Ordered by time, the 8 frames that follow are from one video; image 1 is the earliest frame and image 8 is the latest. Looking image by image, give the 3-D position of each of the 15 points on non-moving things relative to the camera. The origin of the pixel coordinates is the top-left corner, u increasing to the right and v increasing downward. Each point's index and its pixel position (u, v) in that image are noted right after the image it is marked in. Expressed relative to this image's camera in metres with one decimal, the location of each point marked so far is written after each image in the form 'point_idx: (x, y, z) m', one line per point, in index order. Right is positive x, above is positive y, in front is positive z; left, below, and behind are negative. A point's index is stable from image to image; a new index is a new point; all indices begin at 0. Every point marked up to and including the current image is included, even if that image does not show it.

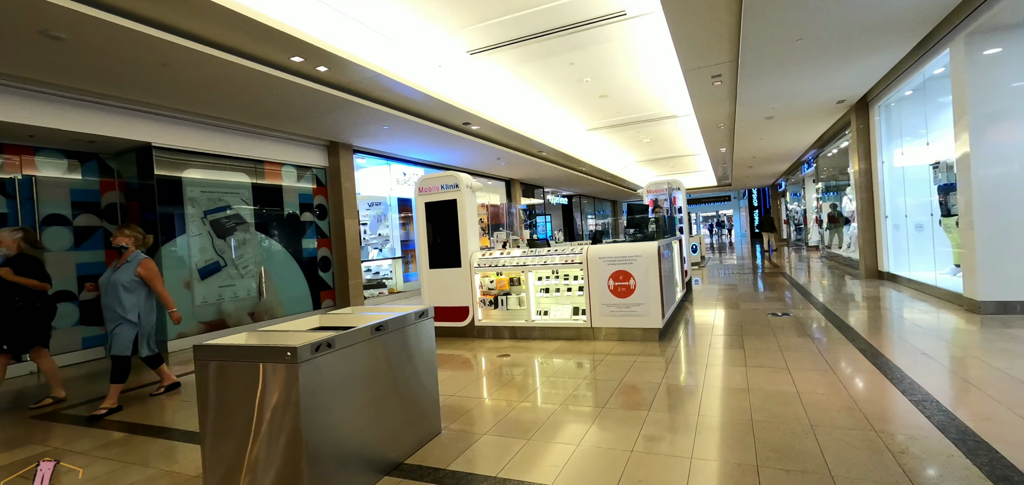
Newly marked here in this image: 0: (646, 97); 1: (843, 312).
0: (+2.8, +3.1, +9.2) m
1: (+4.7, -1.0, +6.3) m
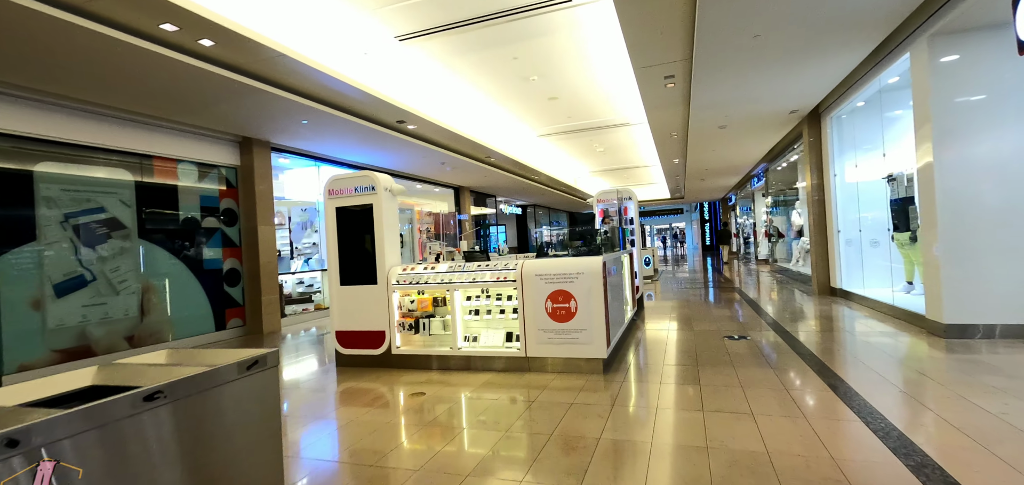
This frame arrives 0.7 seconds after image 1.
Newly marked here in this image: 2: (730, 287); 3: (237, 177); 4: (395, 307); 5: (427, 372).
0: (+1.7, +2.8, +8.7) m
1: (+3.8, -1.2, +5.8) m
2: (+6.0, -1.2, +12.1) m
3: (-5.2, +1.2, +8.3) m
4: (-1.3, -0.7, +5.0) m
5: (-0.9, -1.4, +4.8) m
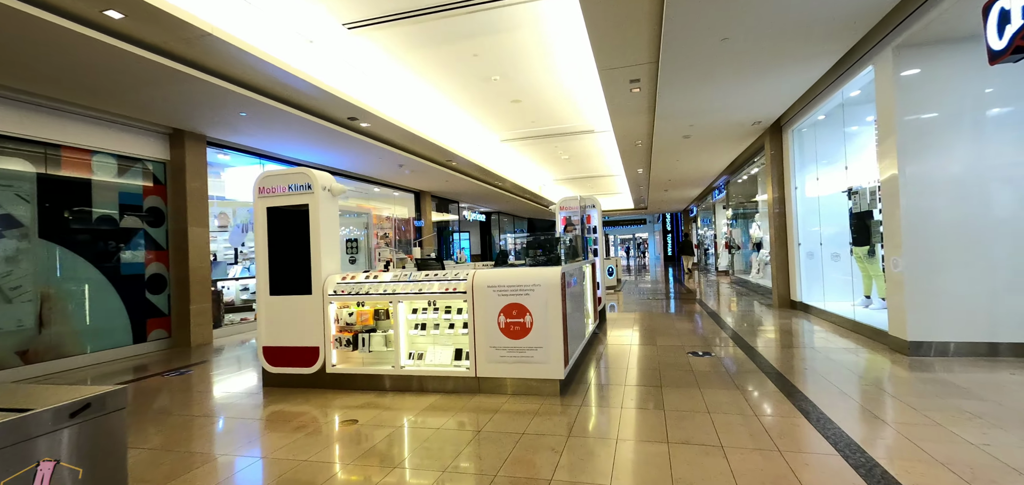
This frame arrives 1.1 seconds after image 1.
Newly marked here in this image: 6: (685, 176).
0: (+1.0, +2.6, +8.4) m
1: (+3.2, -1.3, +5.6) m
2: (+5.0, -1.5, +12.1) m
3: (-5.9, +1.2, +7.5) m
4: (-1.8, -0.8, +4.4) m
5: (-1.4, -1.5, +4.3) m
6: (+5.0, +1.9, +12.7) m
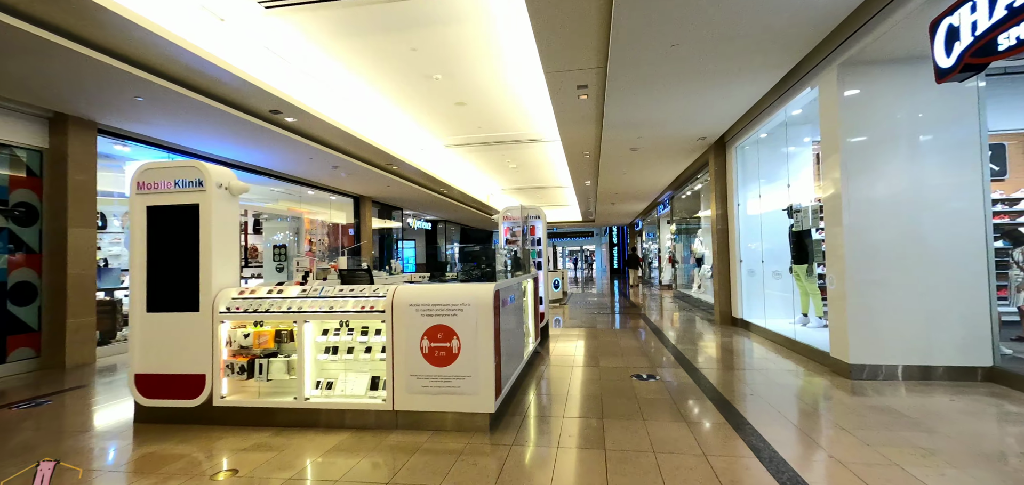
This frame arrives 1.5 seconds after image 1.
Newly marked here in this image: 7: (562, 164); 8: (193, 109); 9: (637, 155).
0: (-0.1, +2.4, +8.0) m
1: (+2.4, -1.5, +5.5) m
2: (+3.4, -1.9, +12.1) m
3: (-6.8, +1.2, +6.4) m
4: (-2.5, -0.8, +3.7) m
5: (-2.1, -1.5, +3.6) m
6: (+3.5, +1.5, +12.8) m
7: (+1.4, +2.1, +11.9) m
8: (-4.4, +1.9, +6.1) m
9: (+2.3, +1.6, +8.0) m
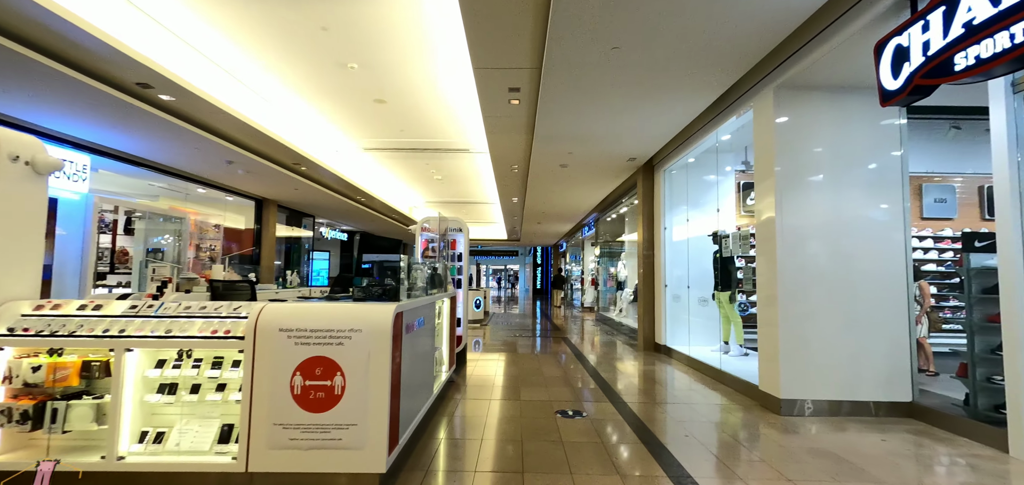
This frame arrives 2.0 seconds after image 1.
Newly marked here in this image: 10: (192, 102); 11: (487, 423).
0: (-1.3, +2.2, +7.4) m
1: (+1.4, -1.8, +5.1) m
2: (+1.2, -2.4, +11.8) m
3: (-7.8, +1.3, +4.6) m
4: (-3.1, -0.8, +2.6) m
5: (-2.7, -1.5, +2.5) m
6: (+1.3, +0.9, +12.7) m
7: (-0.6, +1.7, +11.5) m
8: (-5.3, +1.9, +4.8) m
9: (+1.0, +1.2, +7.8) m
10: (-4.3, +1.9, +5.9) m
11: (-0.2, -1.7, +4.0) m
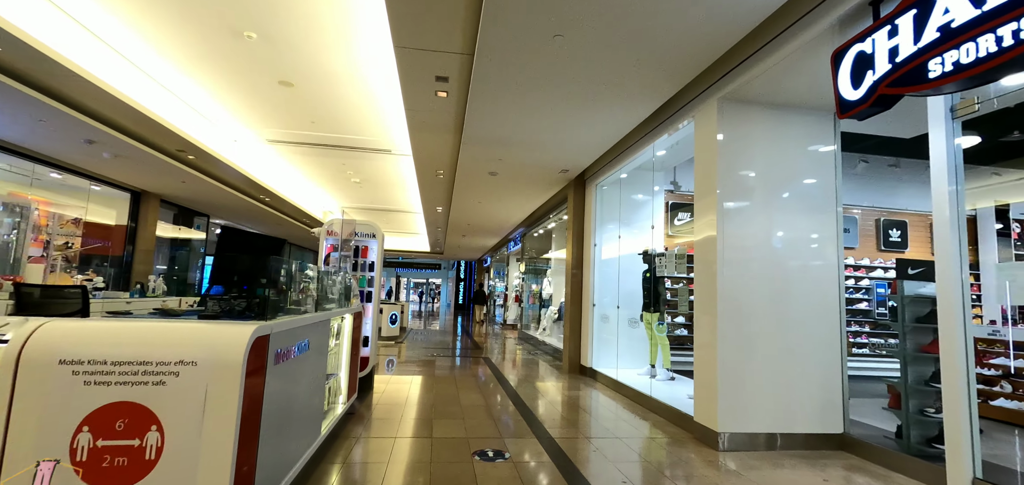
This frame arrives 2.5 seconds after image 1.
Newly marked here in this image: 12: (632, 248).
0: (-2.4, +2.1, +6.6) m
1: (+0.5, -1.9, +4.6) m
2: (-0.8, -2.8, +11.2) m
3: (-8.3, +1.6, +2.7) m
4: (-3.5, -0.7, +1.5) m
5: (-3.1, -1.4, +1.4) m
6: (-0.8, +0.5, +12.2) m
7: (-2.4, +1.4, +10.7) m
8: (-5.9, +2.1, +3.3) m
9: (-0.3, +1.0, +7.3) m
10: (-5.1, +2.0, +4.6) m
11: (-0.9, -1.7, +3.3) m
12: (+1.6, -0.1, +6.2) m
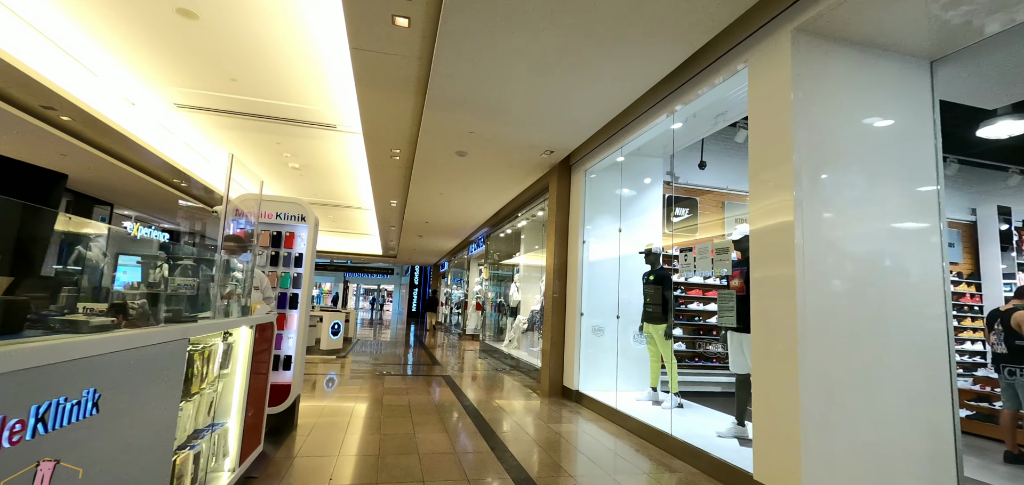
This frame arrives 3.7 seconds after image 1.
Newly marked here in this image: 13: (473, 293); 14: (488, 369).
0: (-2.7, +2.2, +5.2) m
1: (+0.3, -1.9, +3.5) m
2: (-1.7, -2.8, +9.8) m
3: (-8.2, +1.9, +0.7) m
4: (-3.3, -0.4, -0.1) m
5: (-2.9, -1.2, -0.1) m
6: (-1.7, +0.5, +10.9) m
7: (-3.2, +1.4, +9.3) m
8: (-5.9, +2.3, +1.6) m
9: (-0.7, +1.1, +6.1) m
10: (-5.2, +2.2, +2.9) m
11: (-1.0, -1.6, +2.0) m
12: (+1.3, 0.0, +5.2) m
13: (-1.3, -1.7, +14.3) m
14: (-0.5, -2.7, +9.2) m
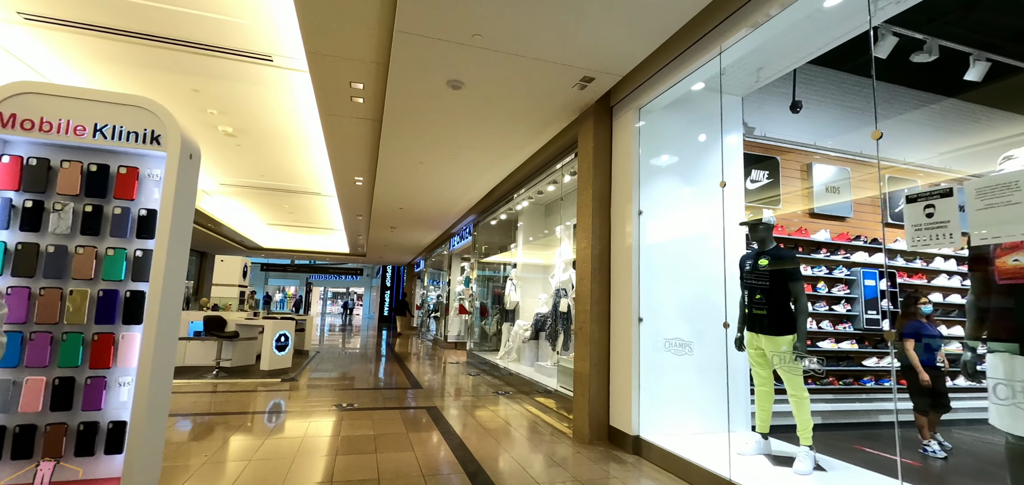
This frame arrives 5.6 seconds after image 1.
0: (-2.5, +2.4, +3.2) m
1: (+0.6, -1.6, +1.7) m
2: (-1.8, -2.6, +7.9) m
3: (-7.7, +2.1, -1.6) m
4: (-2.8, -0.2, -2.1) m
5: (-2.4, -0.9, -2.1) m
6: (-1.8, +0.7, +9.0) m
7: (-3.2, +1.6, +7.3) m
8: (-5.4, +2.5, -0.6) m
9: (-0.5, +1.3, +4.3) m
10: (-4.8, +2.4, +0.8) m
11: (-0.6, -1.3, +0.1) m
12: (+1.5, +0.2, +3.5) m
13: (-1.6, -1.5, +12.4) m
14: (-0.5, -2.5, +7.4) m
